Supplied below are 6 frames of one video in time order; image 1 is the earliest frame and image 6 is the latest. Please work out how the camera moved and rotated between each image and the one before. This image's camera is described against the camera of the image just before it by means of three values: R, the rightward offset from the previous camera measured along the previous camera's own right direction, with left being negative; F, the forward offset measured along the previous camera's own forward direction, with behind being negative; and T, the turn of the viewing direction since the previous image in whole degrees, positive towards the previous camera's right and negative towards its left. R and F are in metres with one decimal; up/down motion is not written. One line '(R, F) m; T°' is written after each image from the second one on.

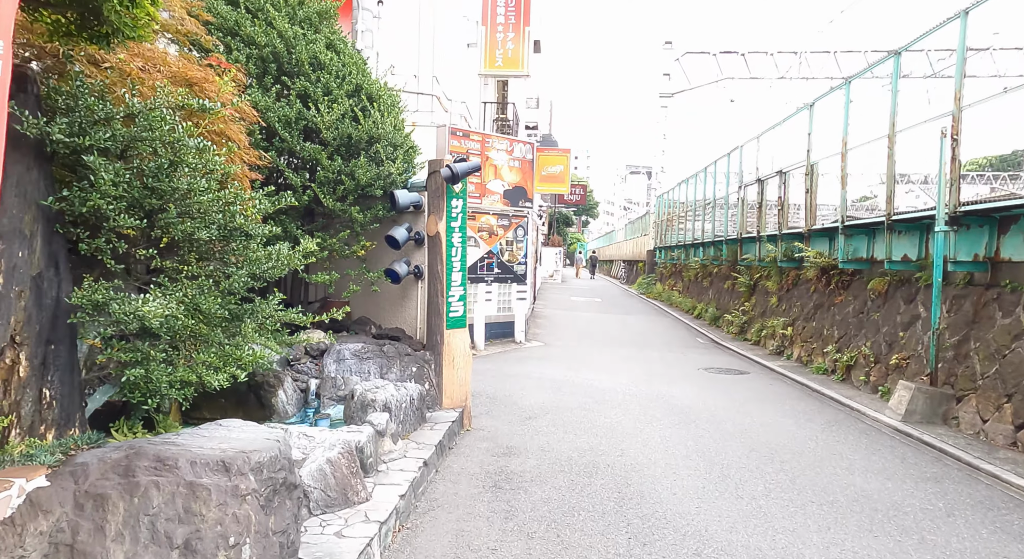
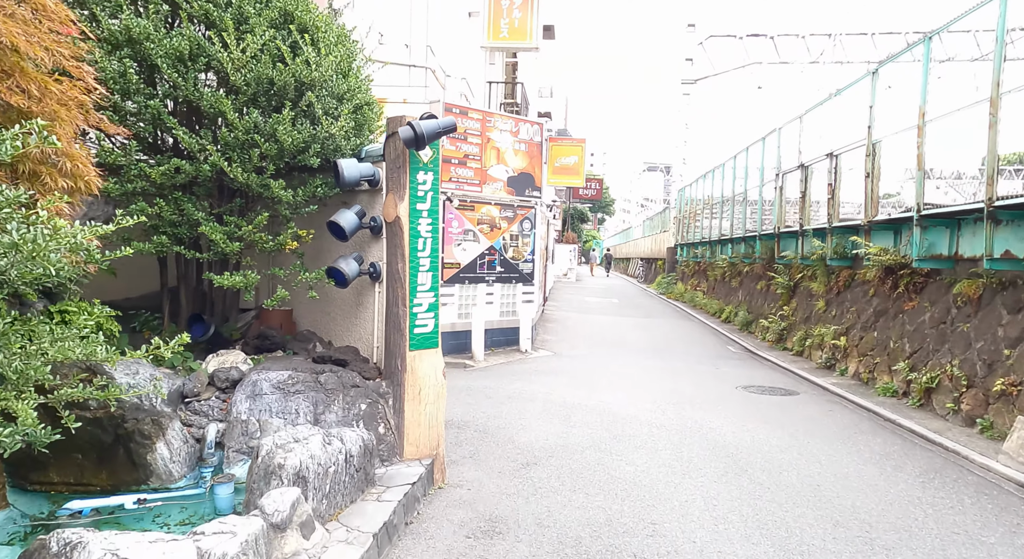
(+0.2, +2.0) m; -1°
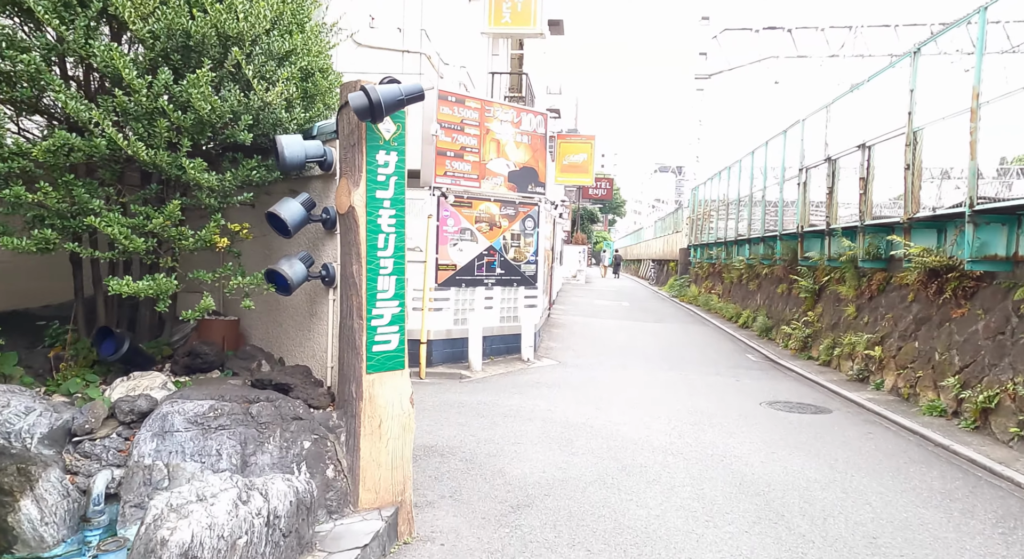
(+0.2, +1.1) m; -1°
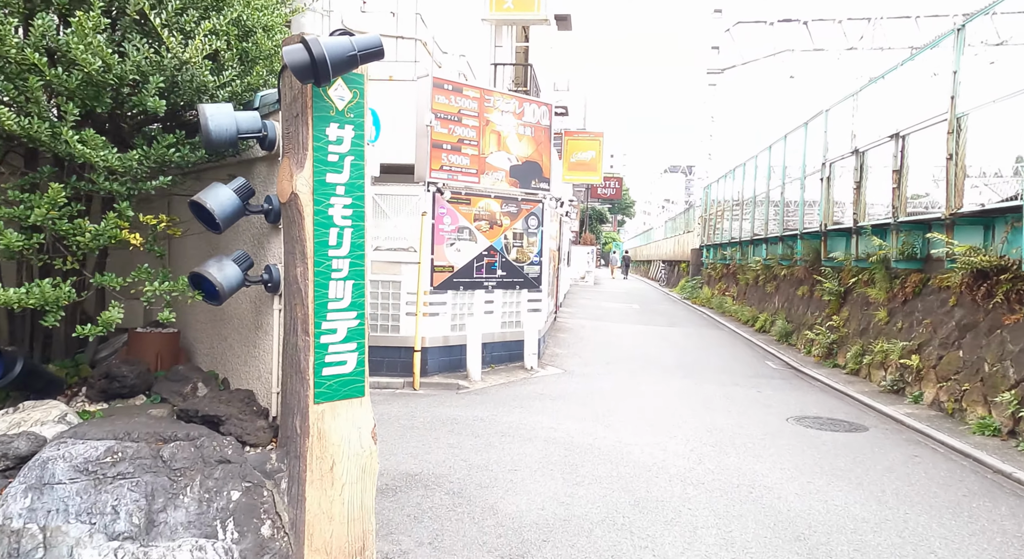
(+0.1, +0.9) m; -1°
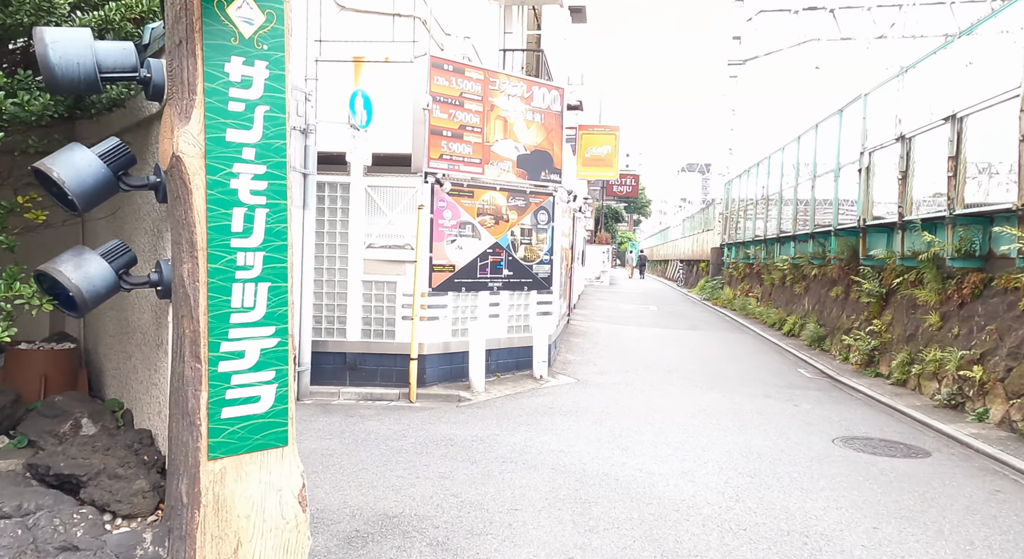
(+0.1, +1.1) m; -1°
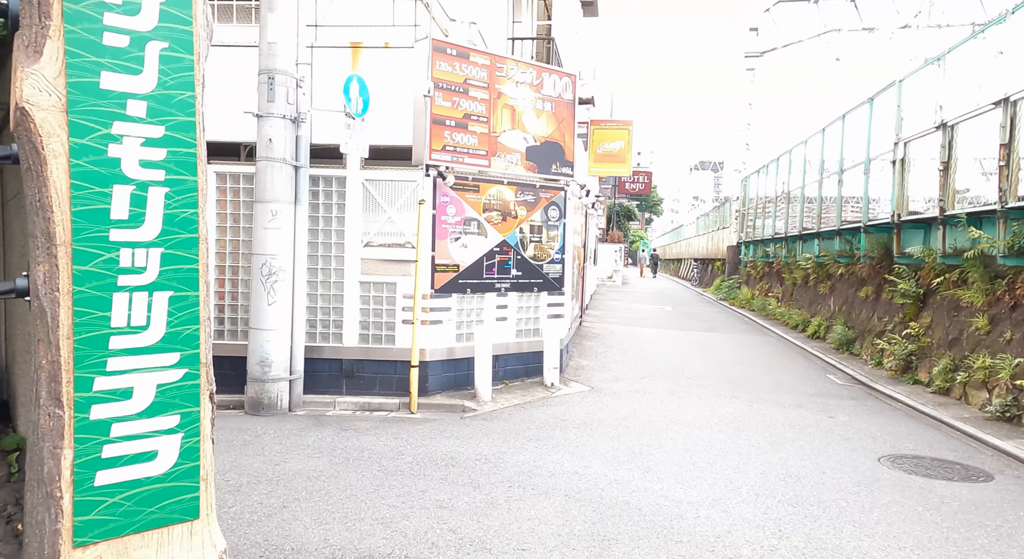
(0.0, +0.7) m; -1°
